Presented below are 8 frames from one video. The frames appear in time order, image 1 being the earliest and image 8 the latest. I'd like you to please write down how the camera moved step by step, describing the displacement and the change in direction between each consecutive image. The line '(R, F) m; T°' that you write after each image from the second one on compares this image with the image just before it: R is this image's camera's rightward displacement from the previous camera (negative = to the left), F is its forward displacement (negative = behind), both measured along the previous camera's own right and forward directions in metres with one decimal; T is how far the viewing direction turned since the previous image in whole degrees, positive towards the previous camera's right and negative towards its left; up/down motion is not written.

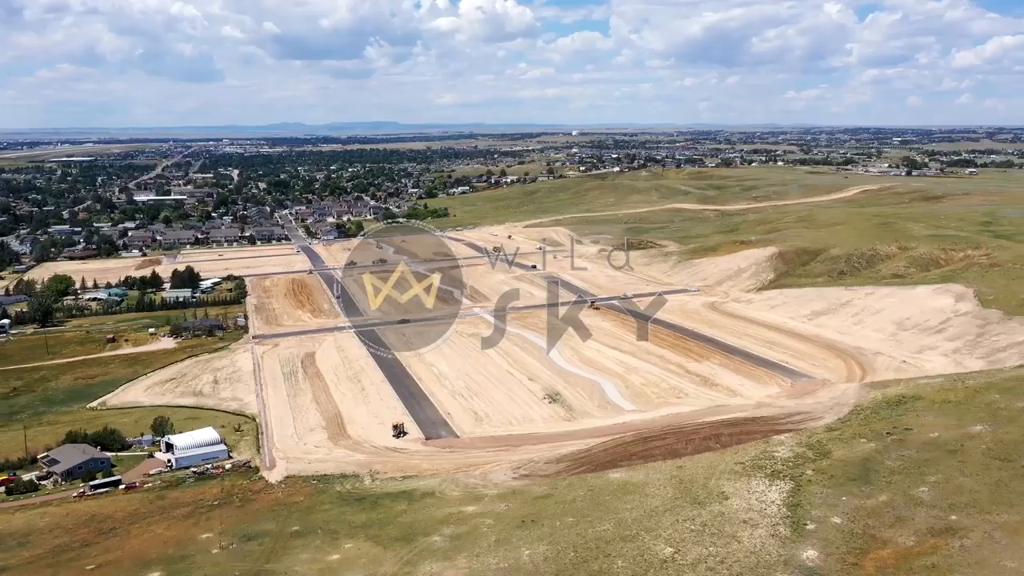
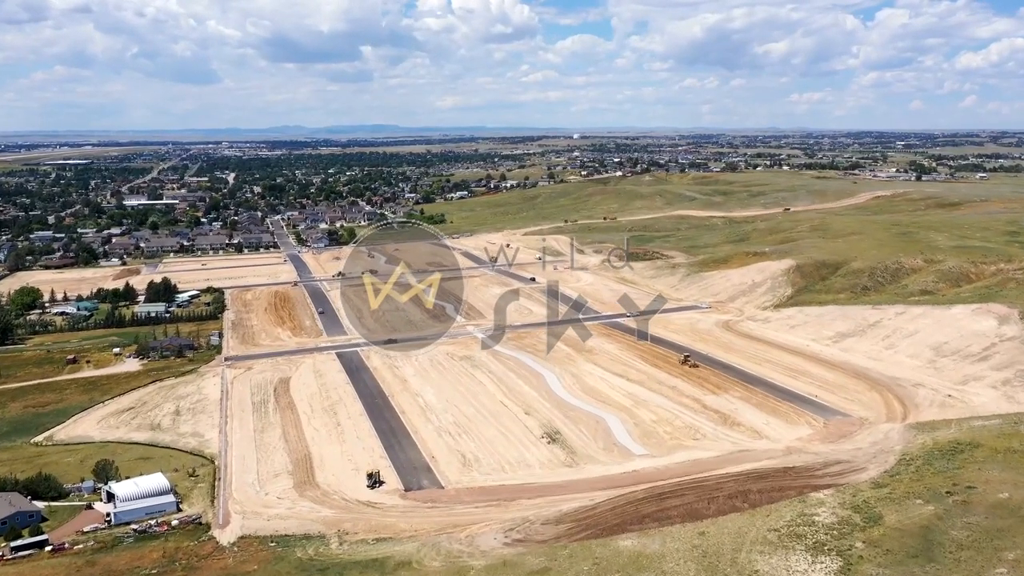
(+0.2, +3.5) m; 0°
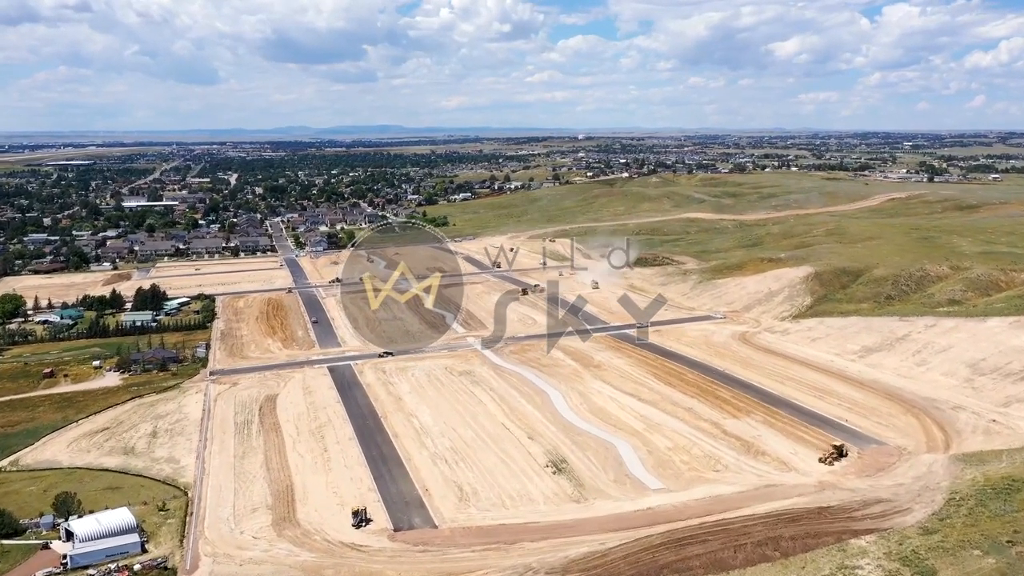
(+0.1, +2.3) m; 0°
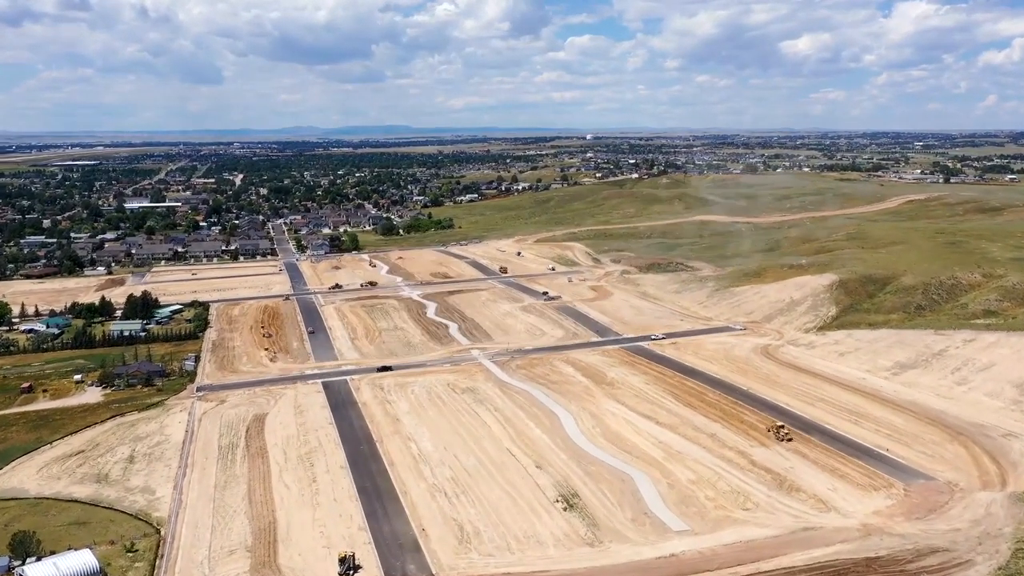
(0.0, +2.3) m; 0°
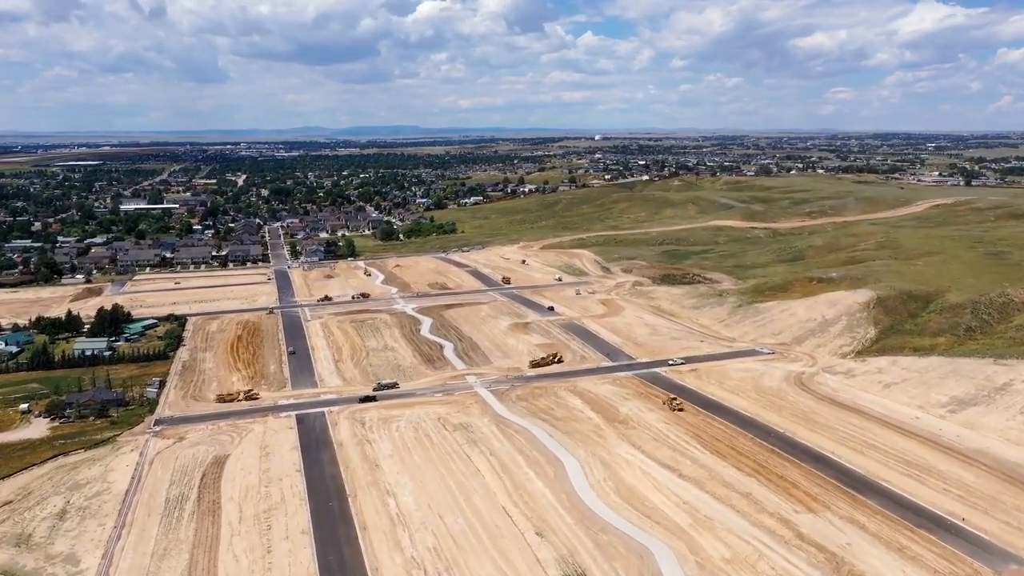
(+0.2, +4.0) m; 0°
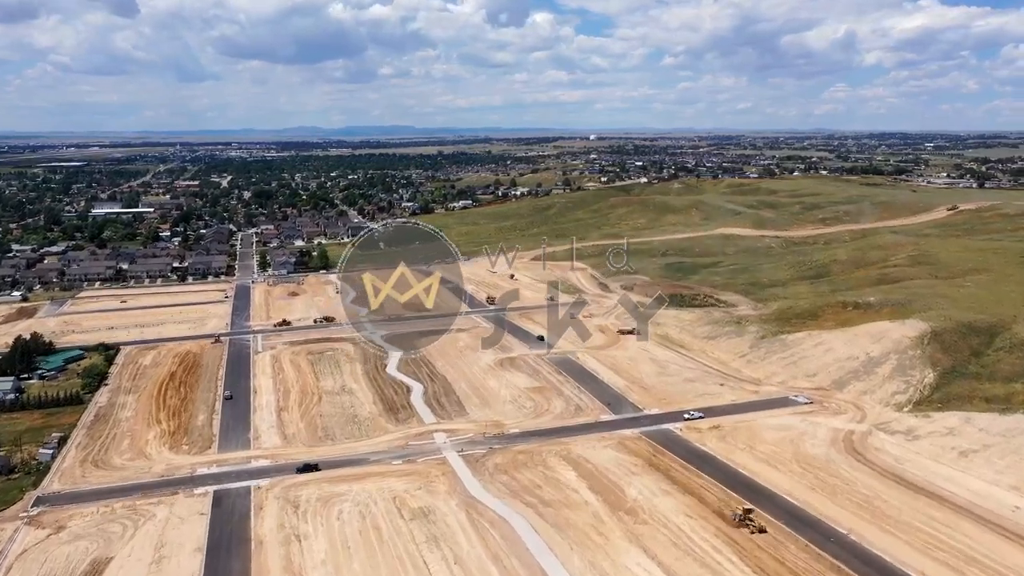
(+0.4, +6.2) m; 0°
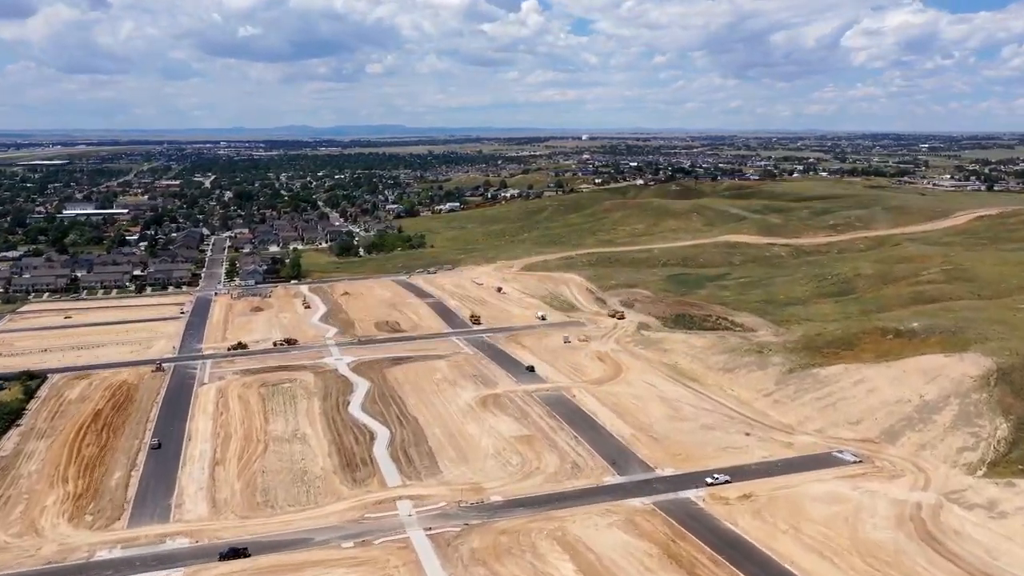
(+0.2, +5.1) m; 0°
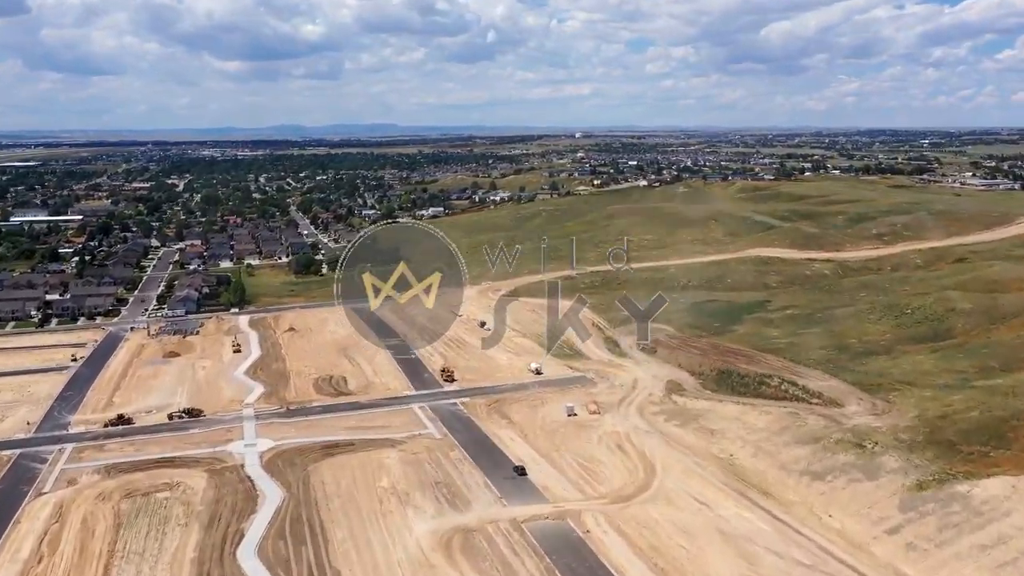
(+0.3, +10.4) m; 0°
